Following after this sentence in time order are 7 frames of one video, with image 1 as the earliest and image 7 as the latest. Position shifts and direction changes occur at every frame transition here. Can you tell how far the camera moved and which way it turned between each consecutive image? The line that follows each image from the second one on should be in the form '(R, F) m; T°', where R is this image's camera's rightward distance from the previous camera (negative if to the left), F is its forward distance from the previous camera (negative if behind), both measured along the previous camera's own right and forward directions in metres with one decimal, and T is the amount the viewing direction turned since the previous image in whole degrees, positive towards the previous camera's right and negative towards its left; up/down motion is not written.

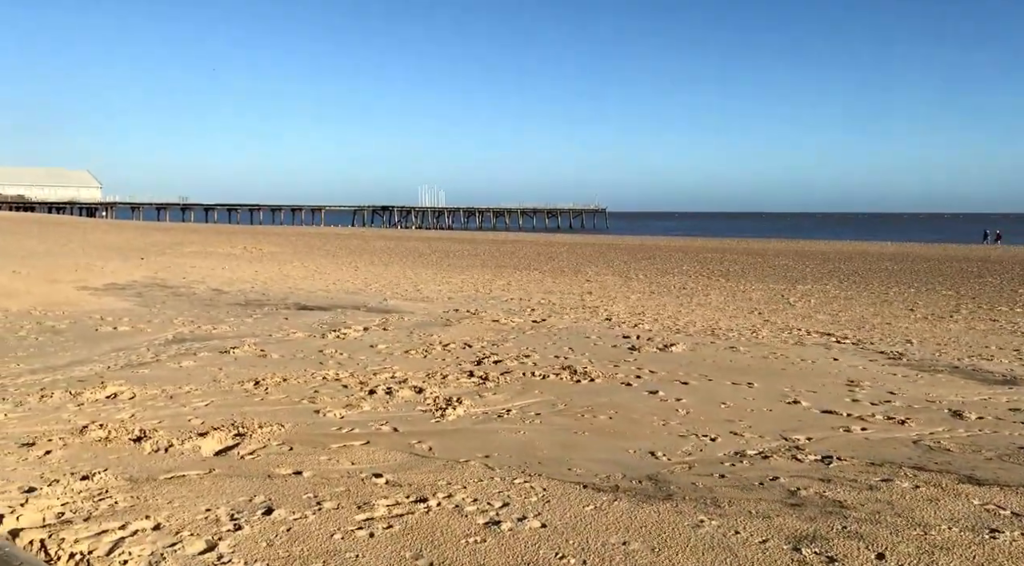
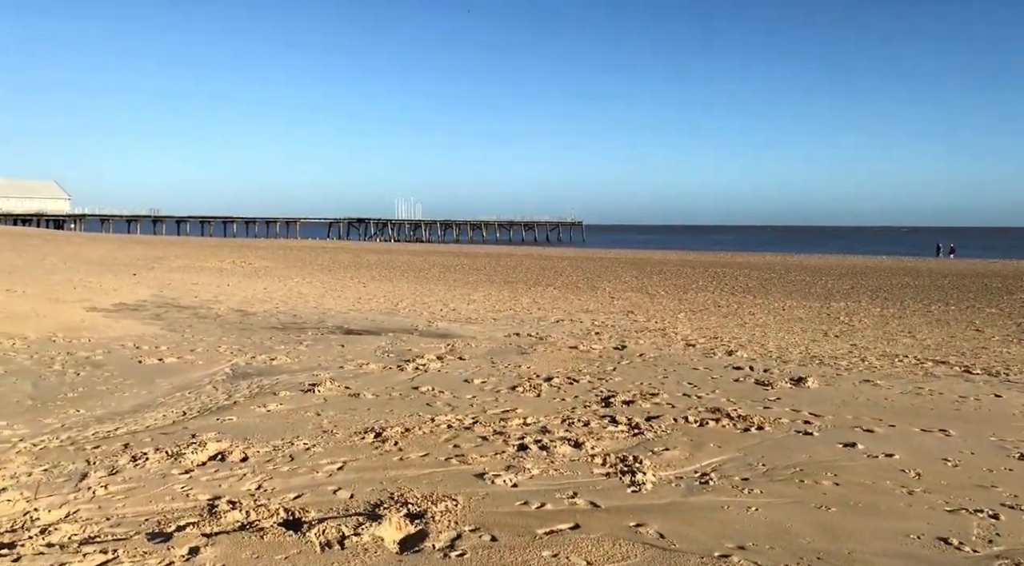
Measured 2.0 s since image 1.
(-1.1, +0.9) m; +1°
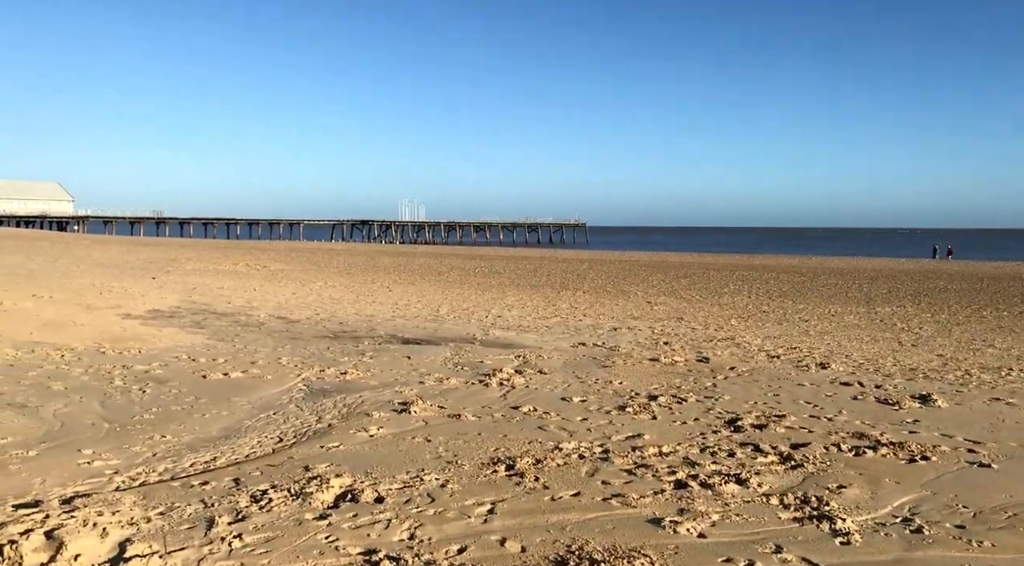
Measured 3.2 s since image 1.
(-0.8, +0.5) m; 0°
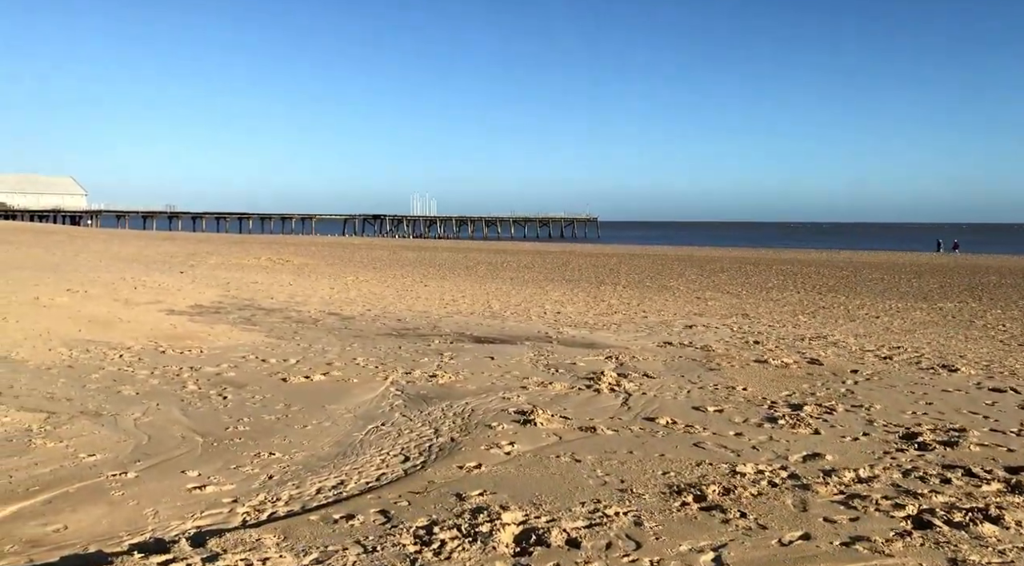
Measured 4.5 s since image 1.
(-0.8, +0.7) m; -1°
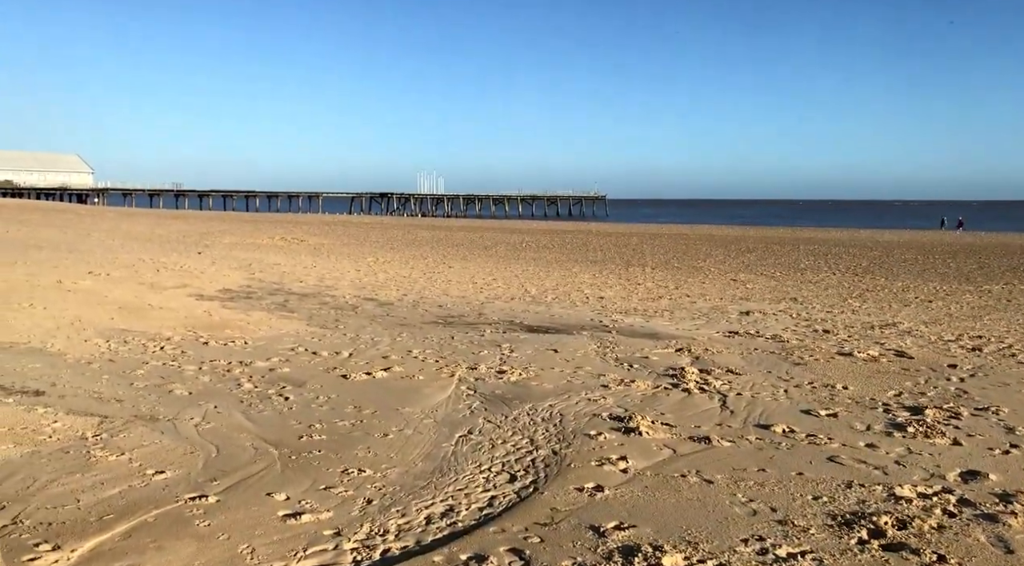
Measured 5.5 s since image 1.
(-0.5, +0.5) m; -1°
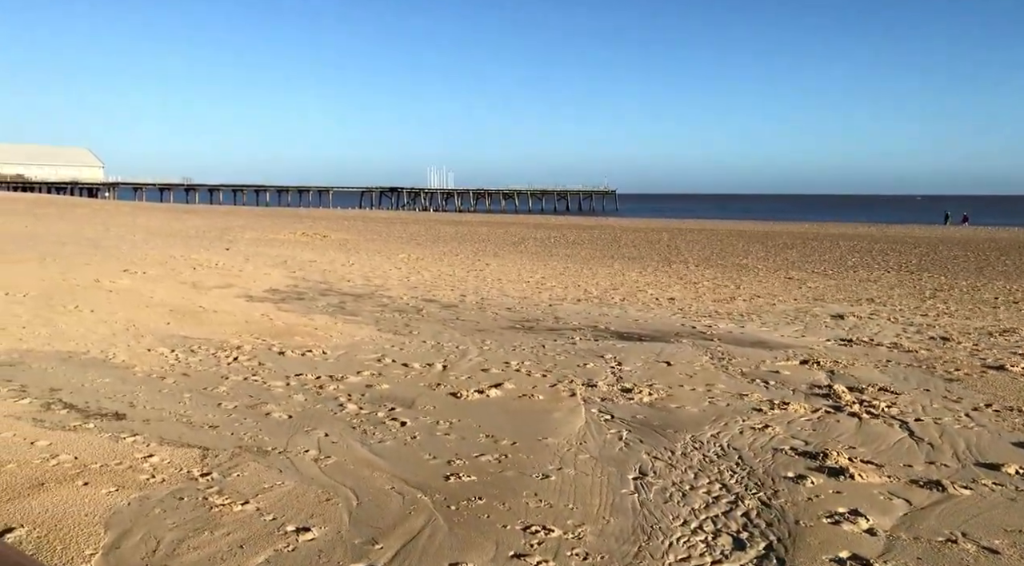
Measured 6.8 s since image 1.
(-0.9, +0.8) m; -1°
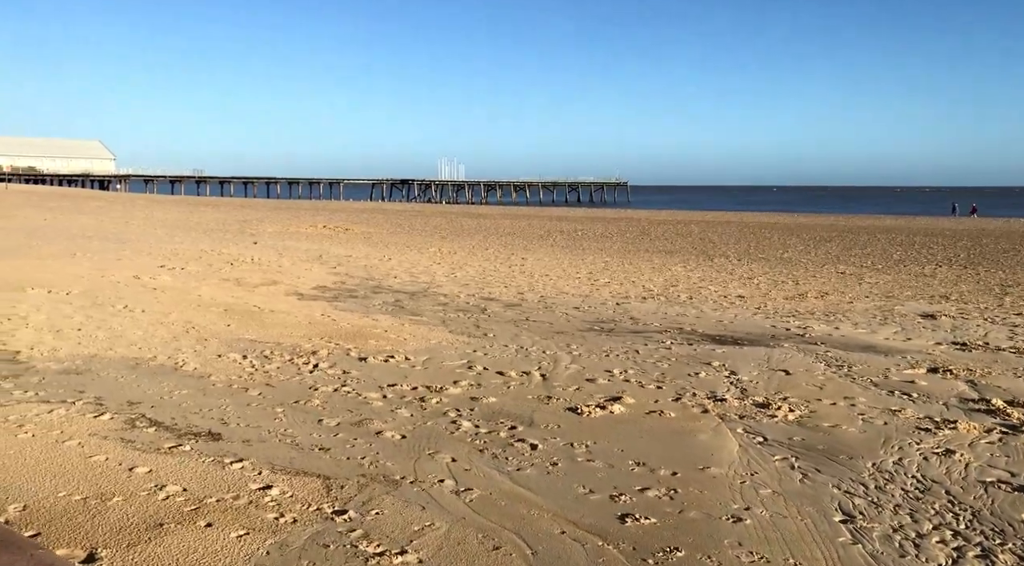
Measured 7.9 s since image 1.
(-0.7, +0.6) m; -1°
